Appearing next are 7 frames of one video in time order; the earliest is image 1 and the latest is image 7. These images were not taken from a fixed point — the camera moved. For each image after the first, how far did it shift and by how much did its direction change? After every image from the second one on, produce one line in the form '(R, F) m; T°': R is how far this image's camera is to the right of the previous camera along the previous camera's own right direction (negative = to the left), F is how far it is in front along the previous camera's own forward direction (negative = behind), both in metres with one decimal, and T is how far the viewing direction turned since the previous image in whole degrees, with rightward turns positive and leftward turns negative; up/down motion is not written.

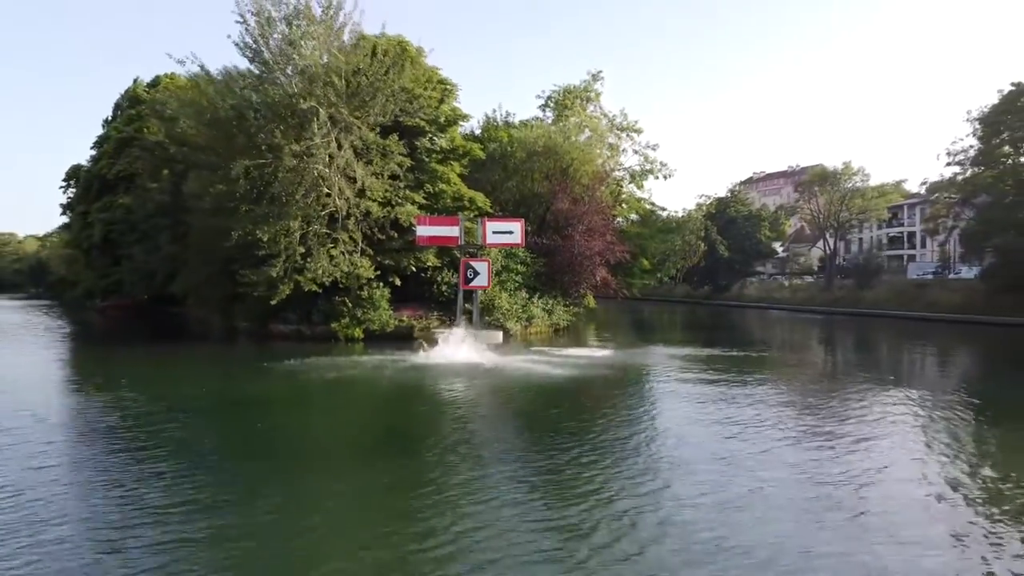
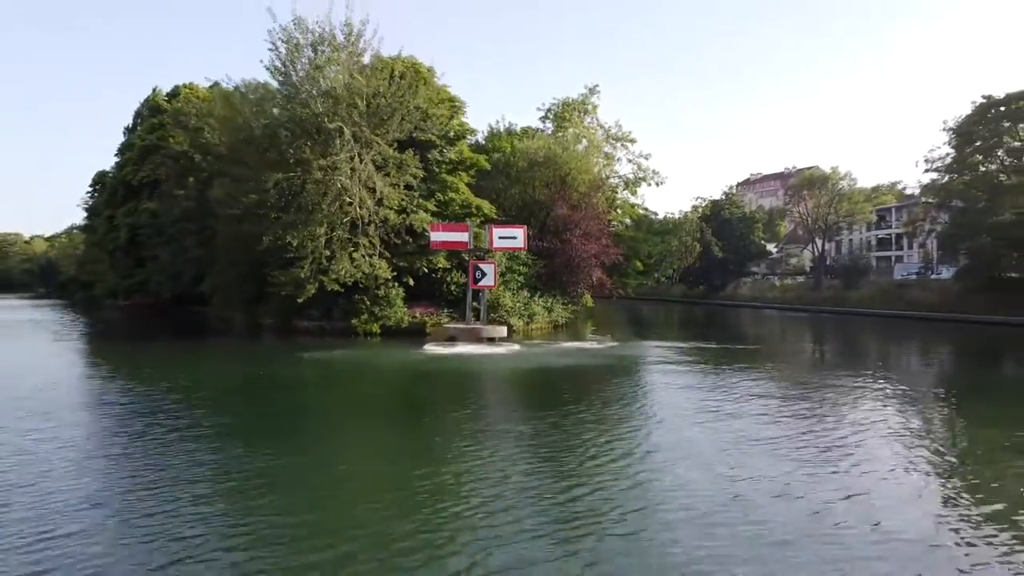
(-0.2, -2.2) m; 0°
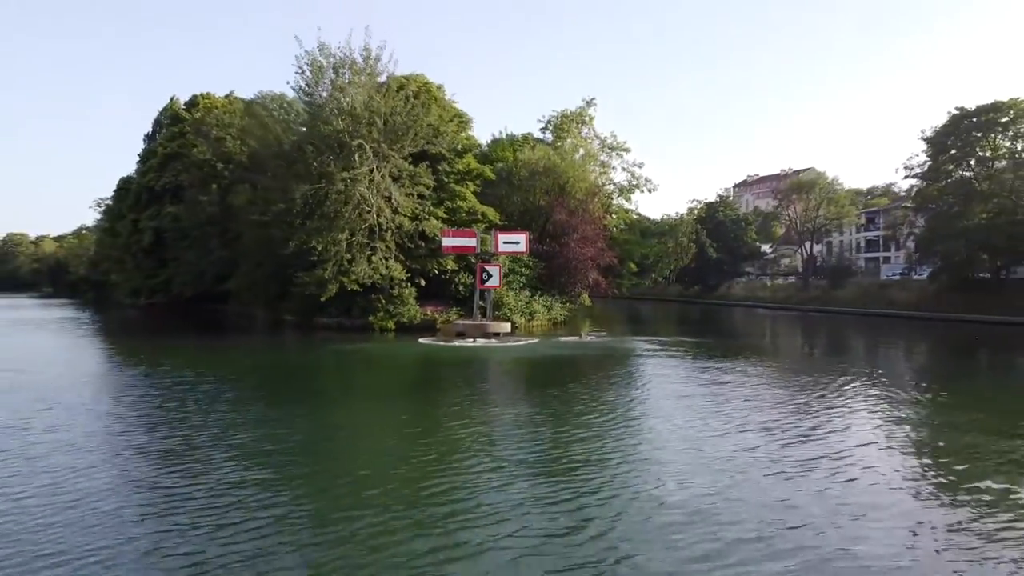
(-0.2, -2.3) m; 0°
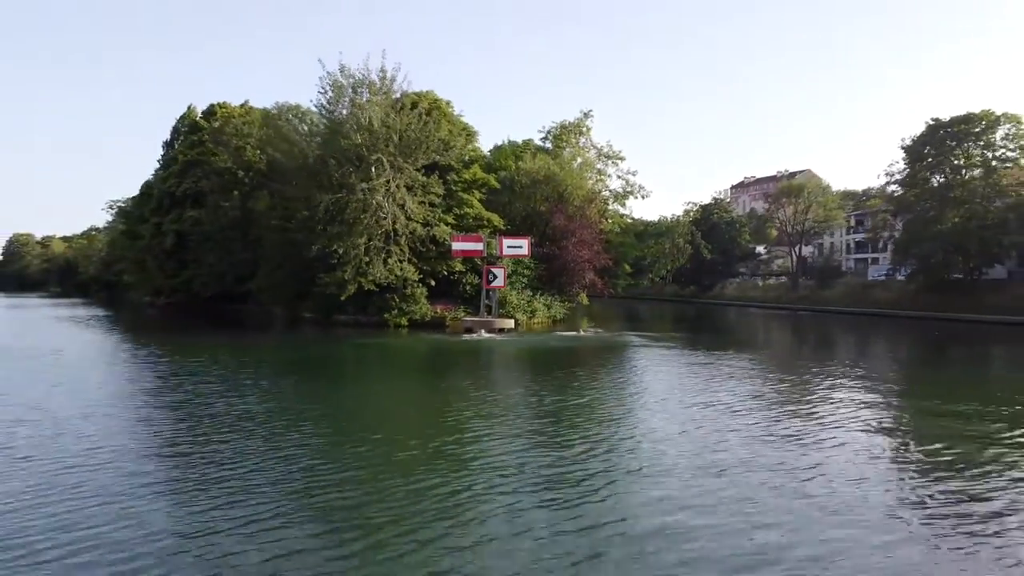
(-0.2, -2.4) m; 0°
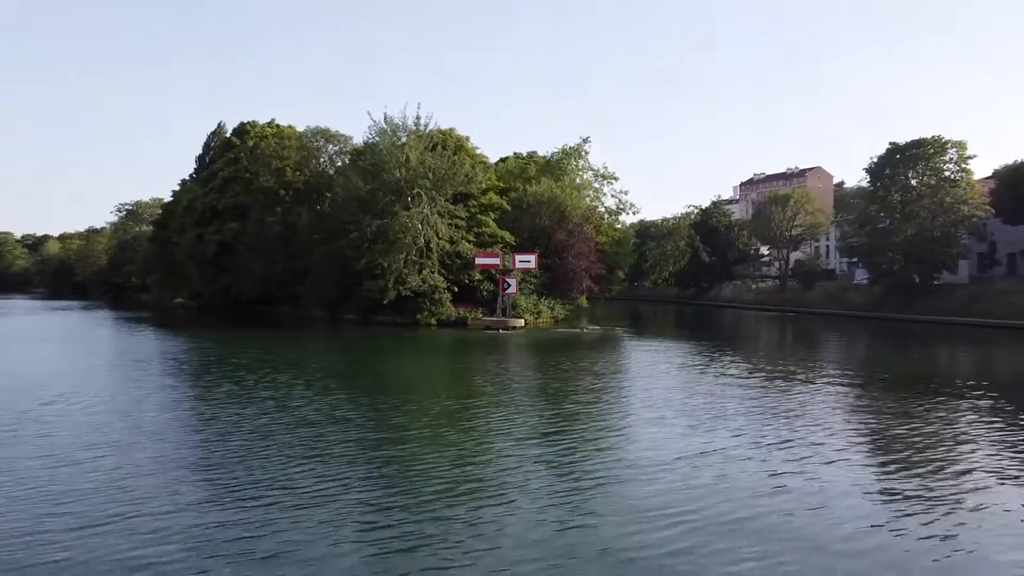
(-0.3, -6.2) m; 0°
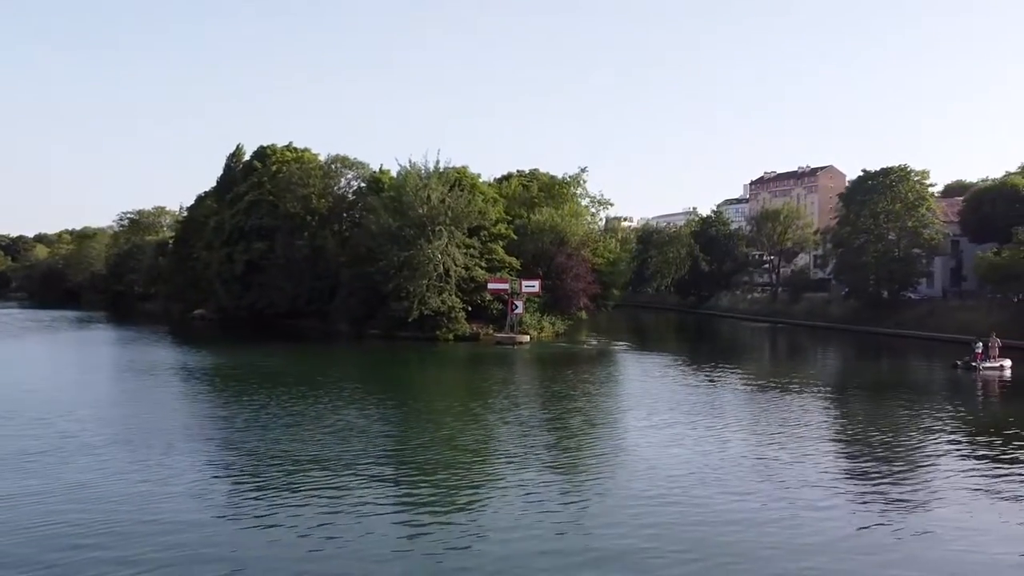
(-0.2, -5.3) m; 0°
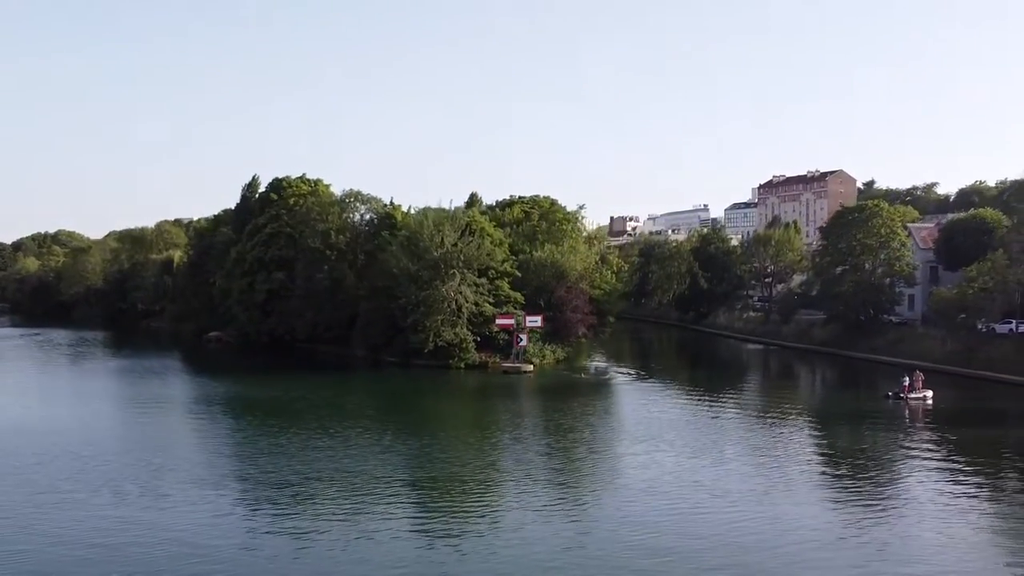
(-0.2, -4.5) m; 0°
